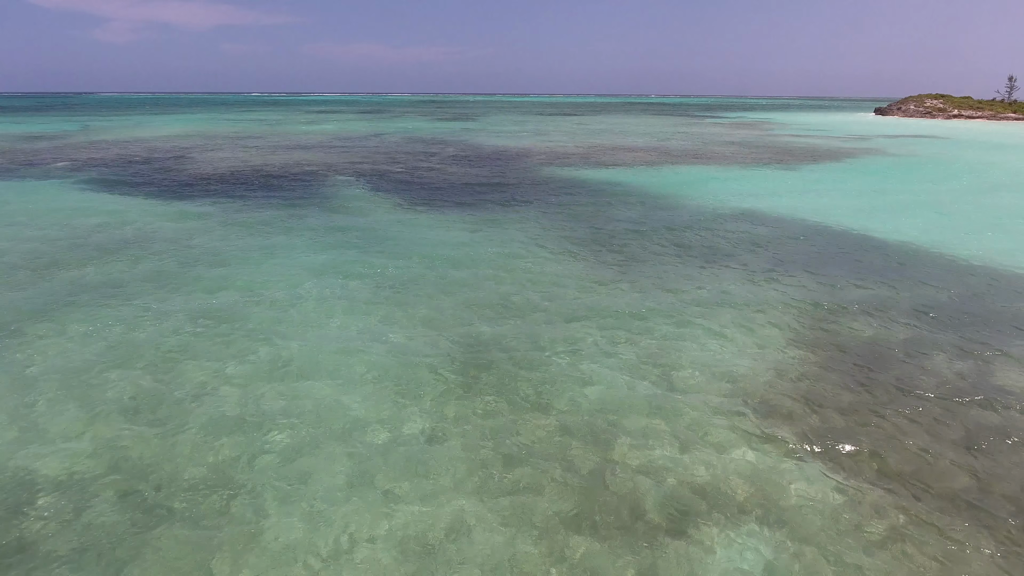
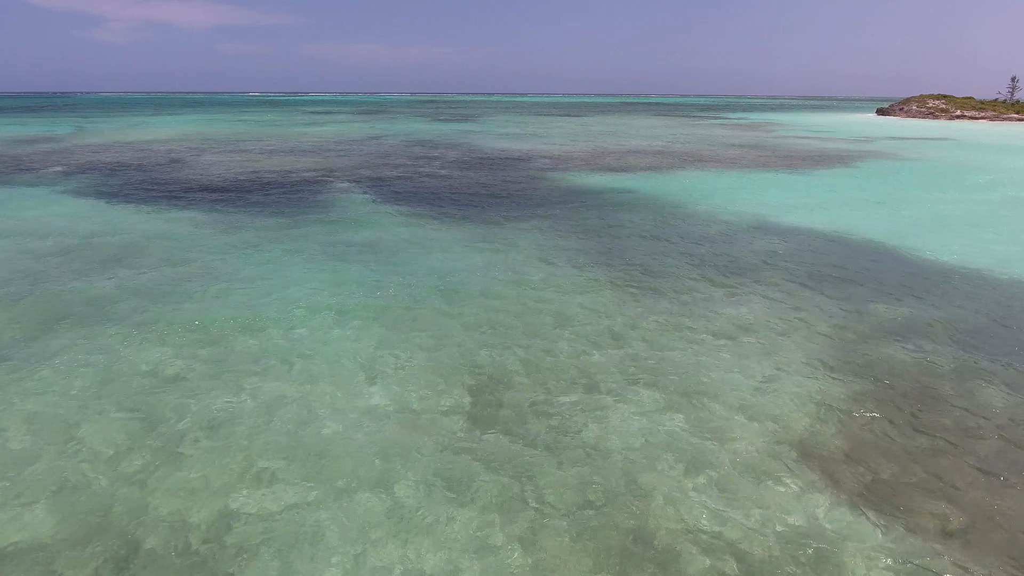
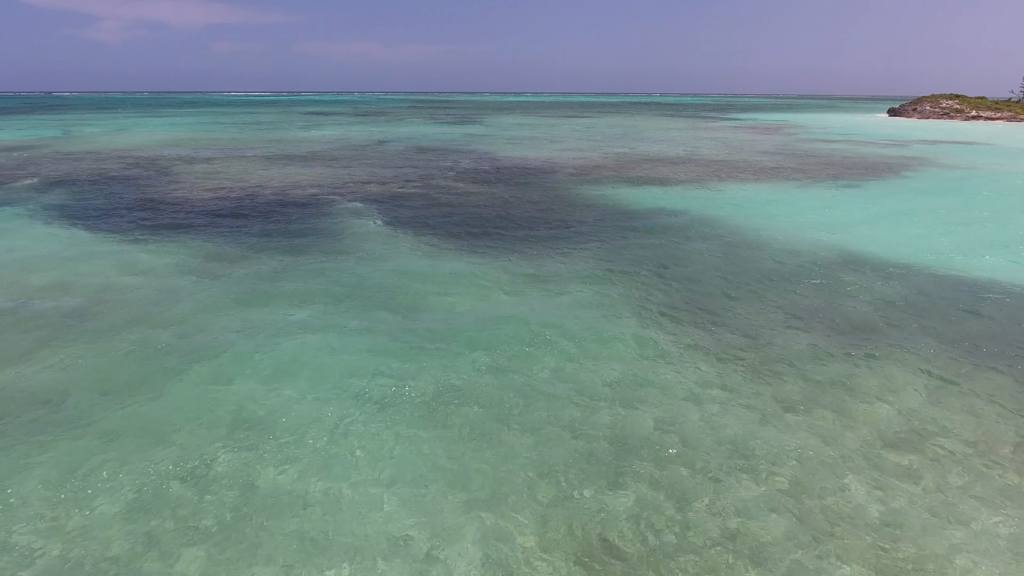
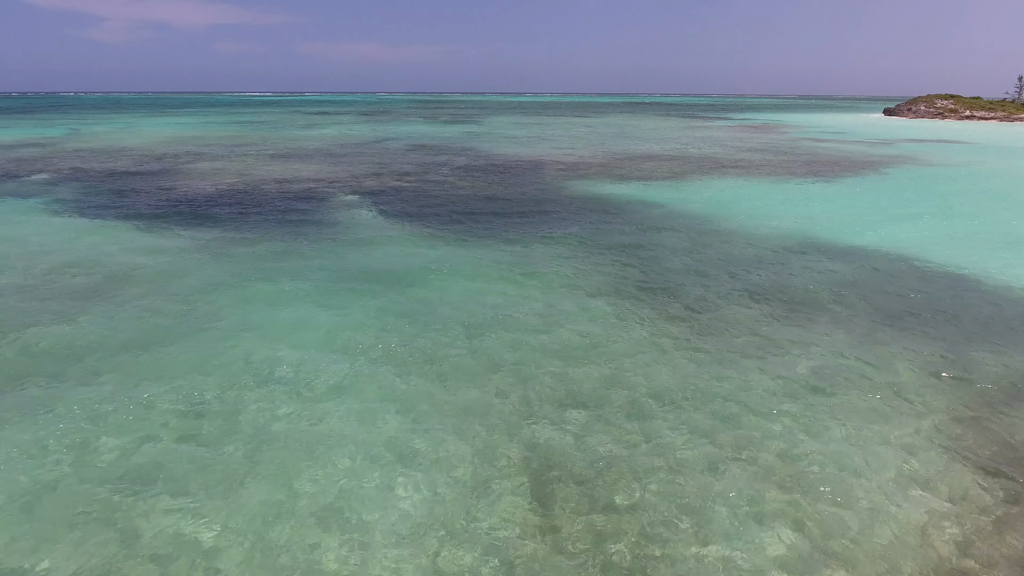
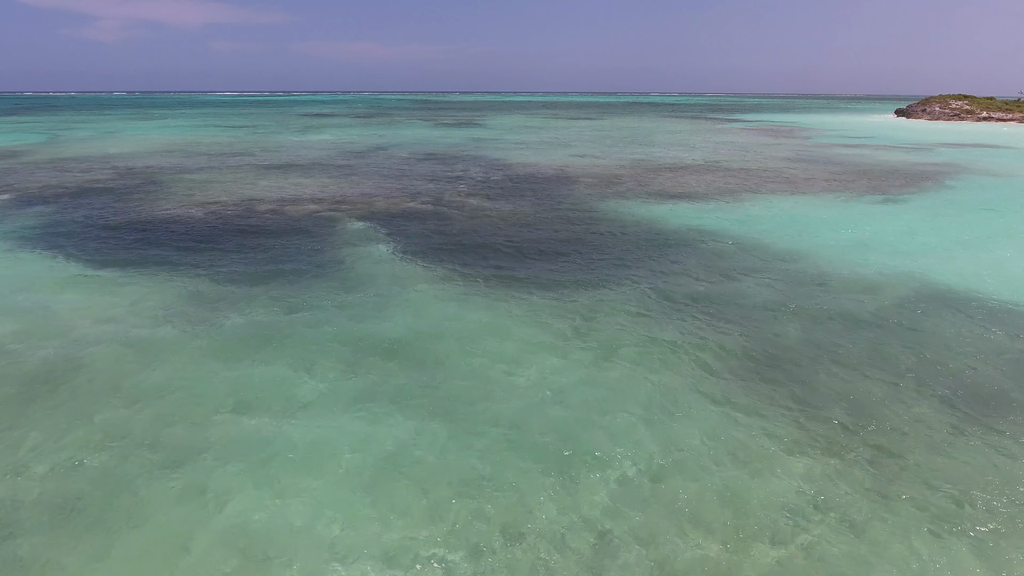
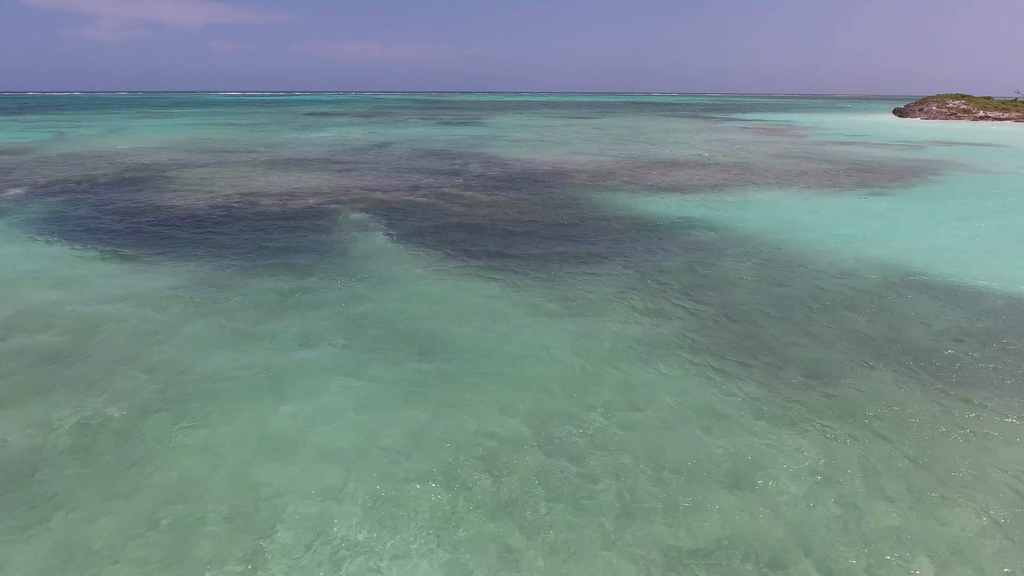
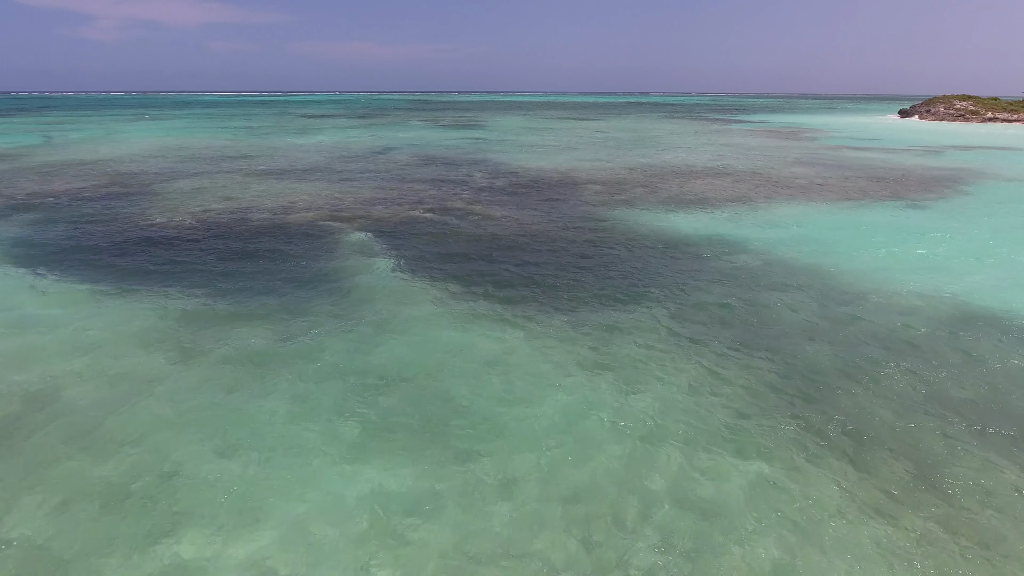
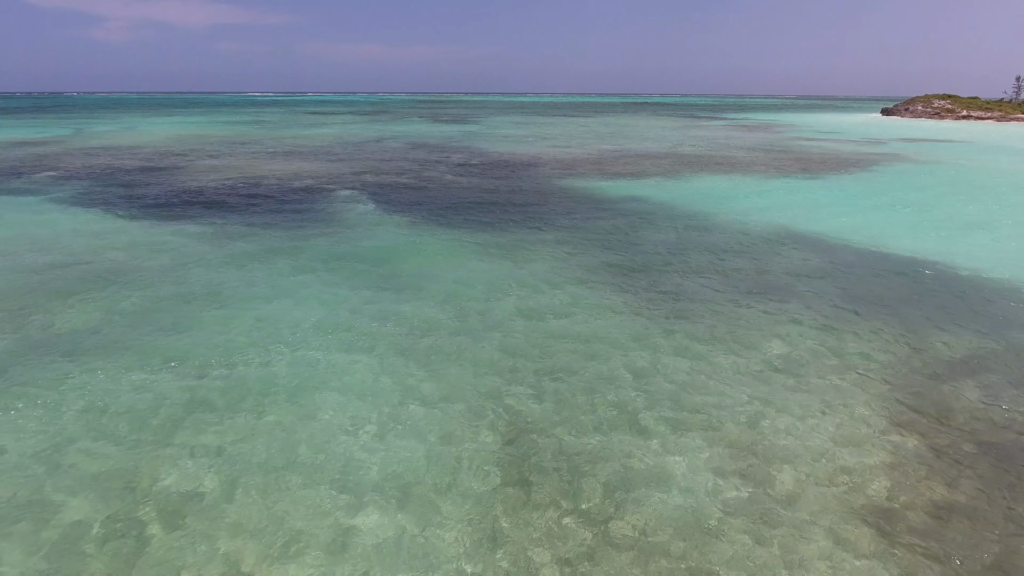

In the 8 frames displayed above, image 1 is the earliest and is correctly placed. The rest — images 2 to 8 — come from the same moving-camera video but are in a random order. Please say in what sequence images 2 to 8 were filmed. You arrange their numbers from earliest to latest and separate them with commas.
2, 8, 4, 3, 6, 5, 7
